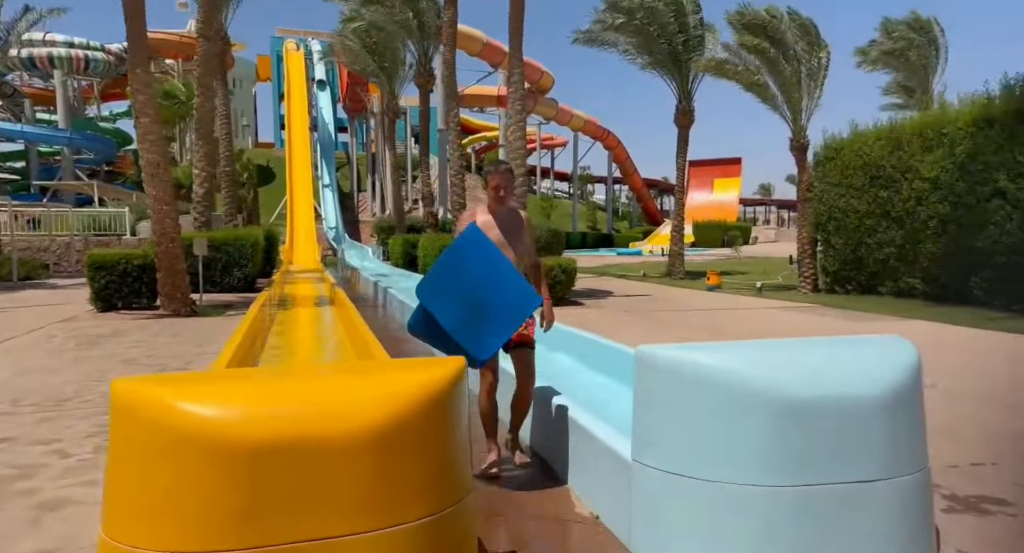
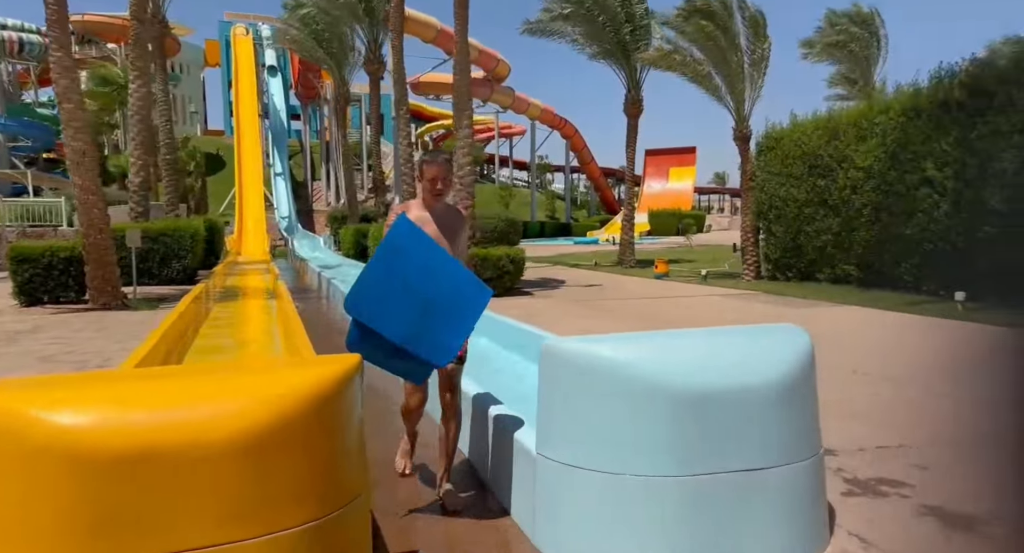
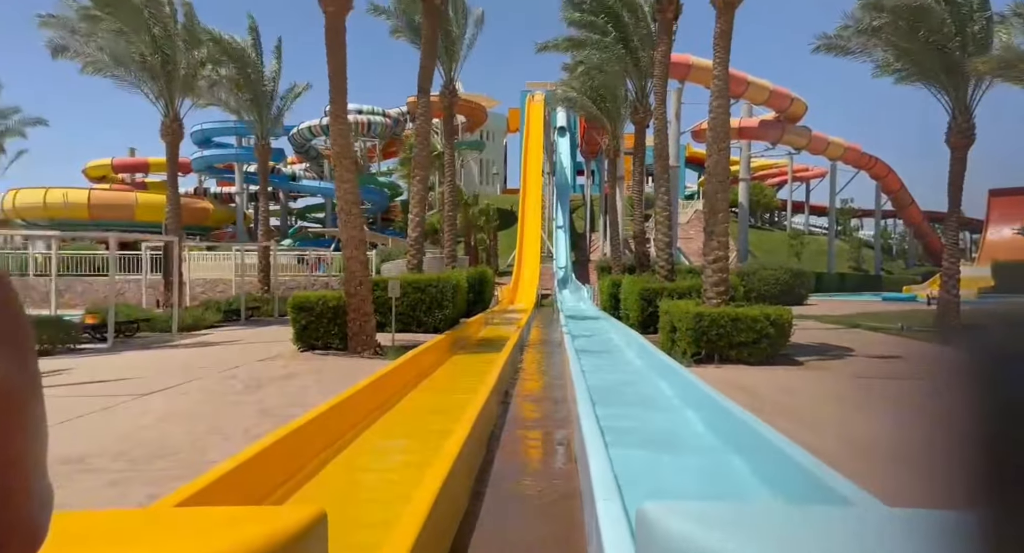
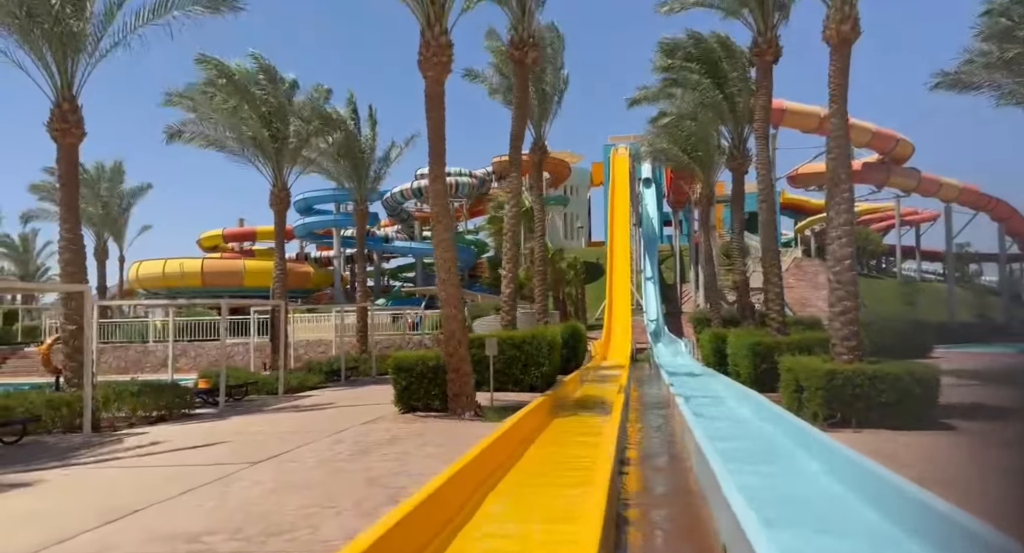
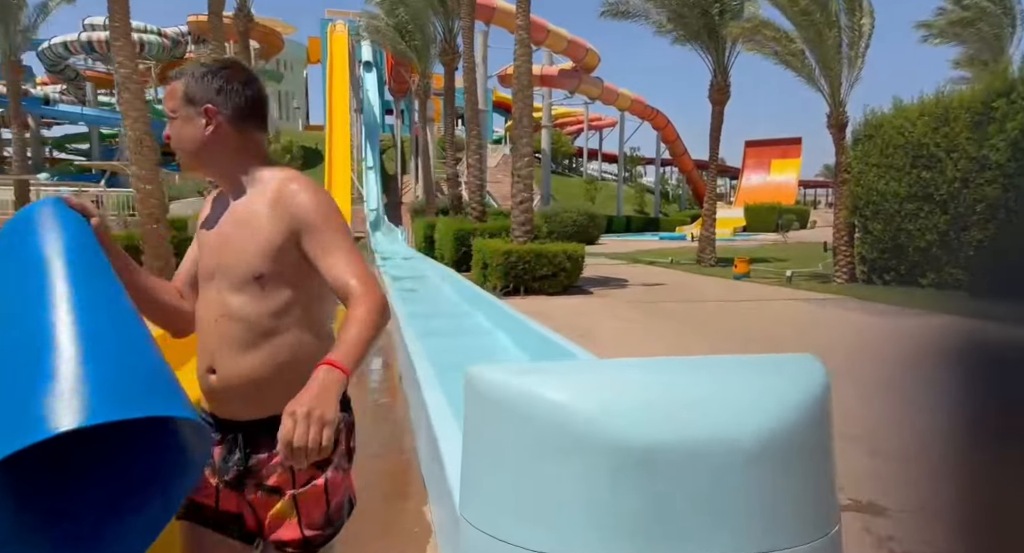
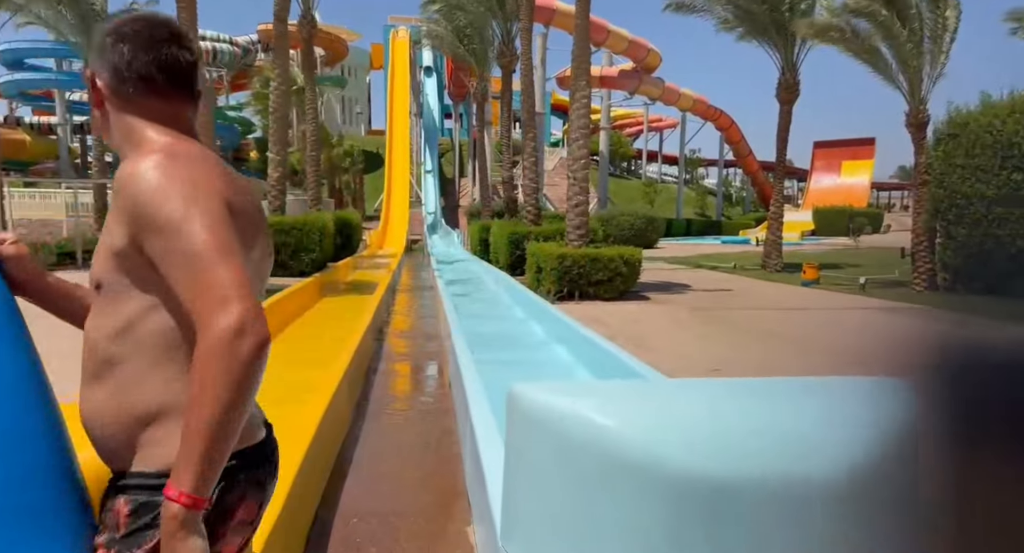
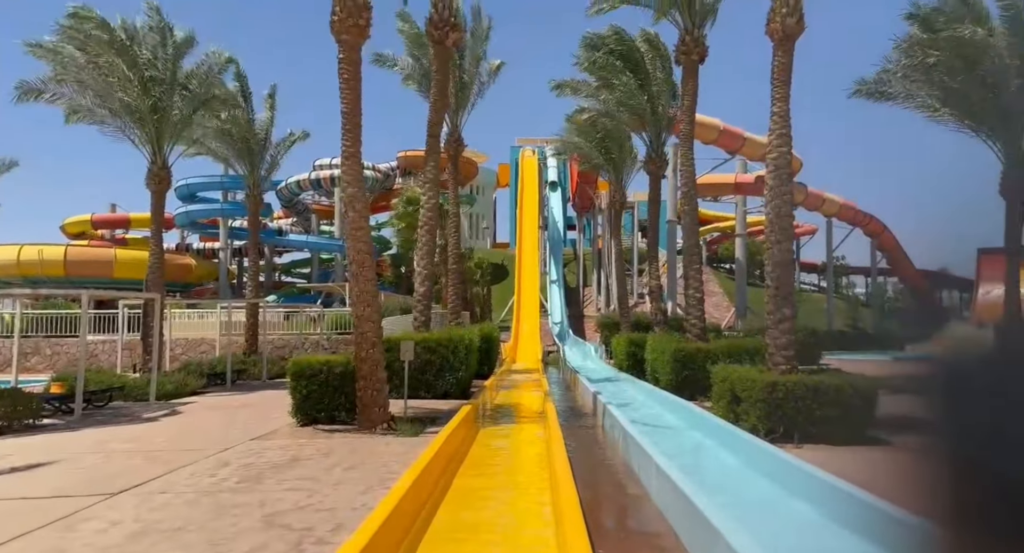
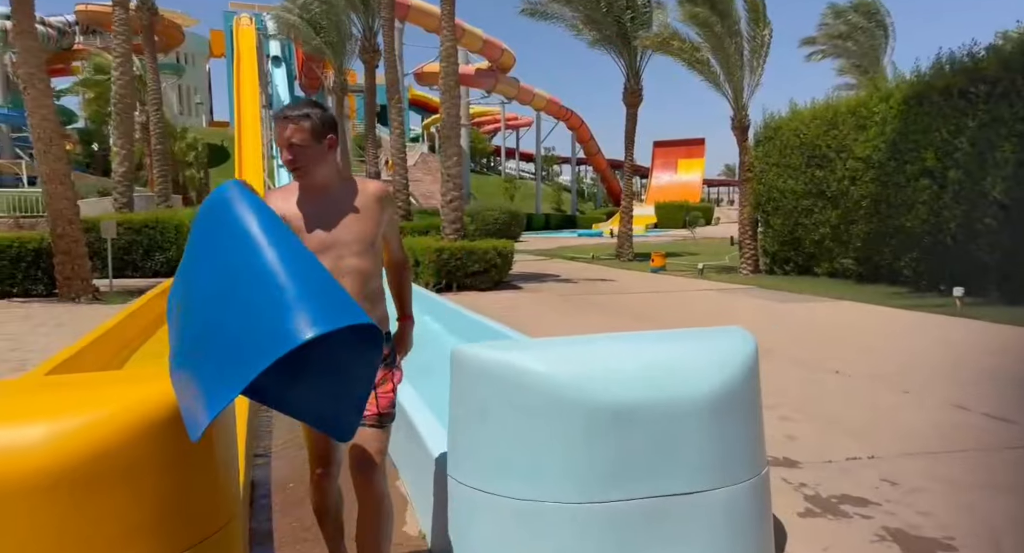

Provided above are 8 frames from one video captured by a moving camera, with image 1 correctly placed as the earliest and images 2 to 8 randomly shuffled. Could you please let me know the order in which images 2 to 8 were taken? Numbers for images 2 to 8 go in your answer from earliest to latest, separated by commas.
2, 8, 5, 6, 3, 4, 7
